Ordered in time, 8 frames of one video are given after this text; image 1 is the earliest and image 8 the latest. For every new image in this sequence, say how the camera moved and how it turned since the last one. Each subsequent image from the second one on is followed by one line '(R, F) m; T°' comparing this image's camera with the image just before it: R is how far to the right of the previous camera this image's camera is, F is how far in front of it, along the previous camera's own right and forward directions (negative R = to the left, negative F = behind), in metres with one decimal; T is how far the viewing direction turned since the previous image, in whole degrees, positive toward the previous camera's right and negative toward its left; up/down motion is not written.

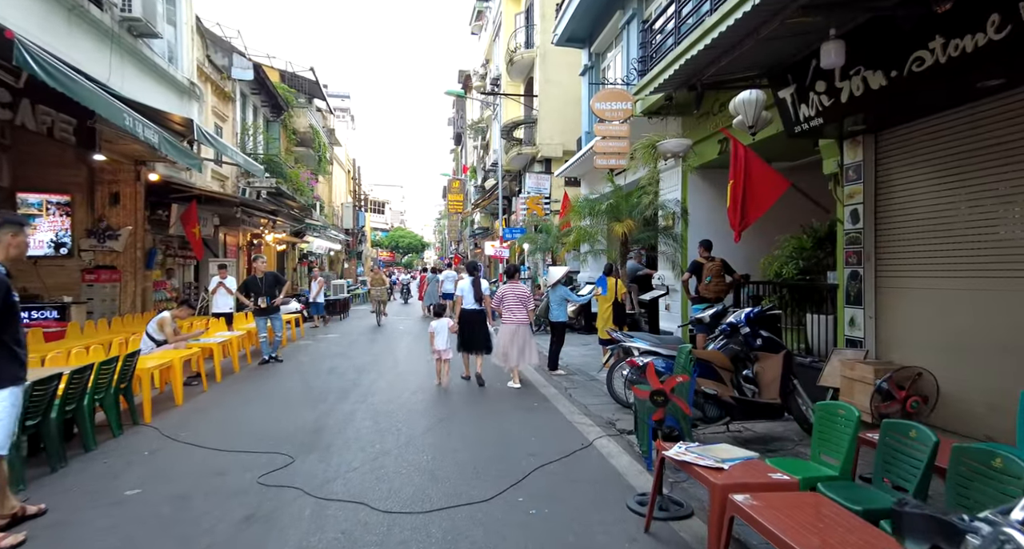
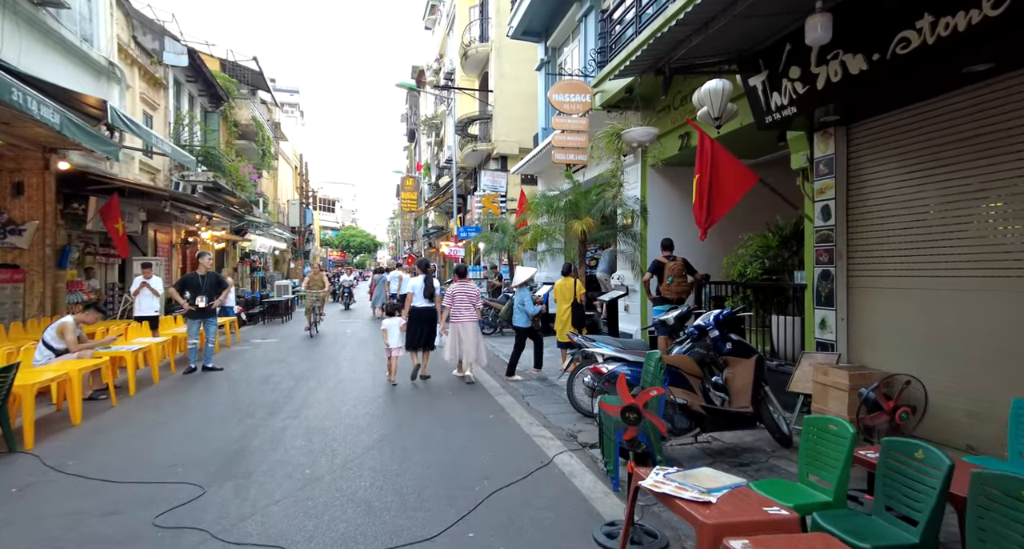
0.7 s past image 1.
(0.0, +0.6) m; +4°
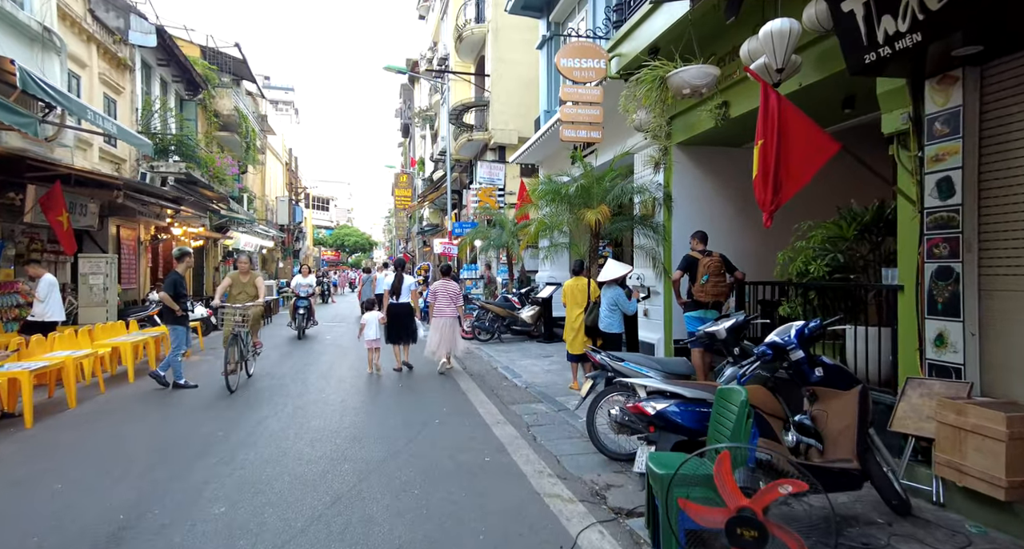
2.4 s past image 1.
(-0.1, +1.6) m; 0°
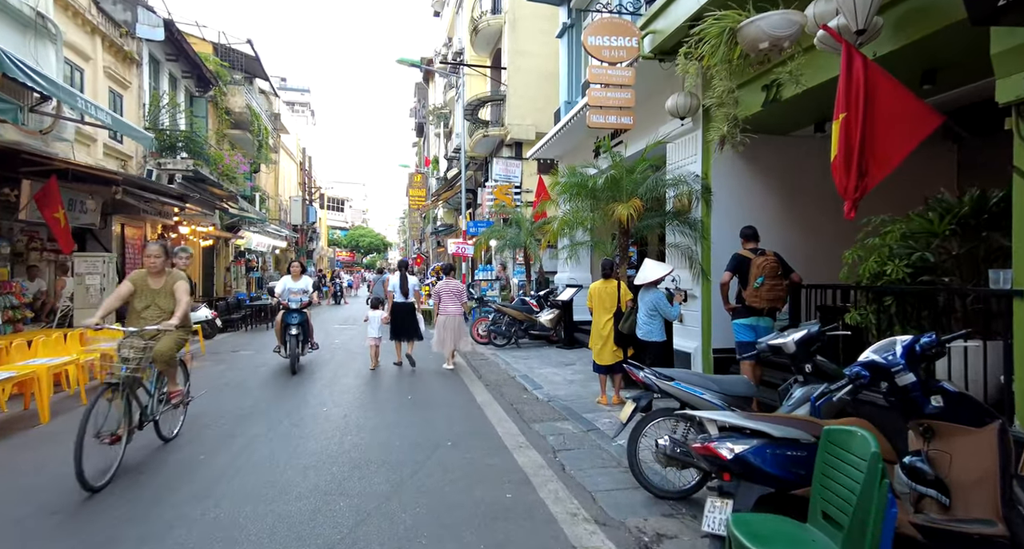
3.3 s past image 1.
(-0.1, +0.8) m; -1°
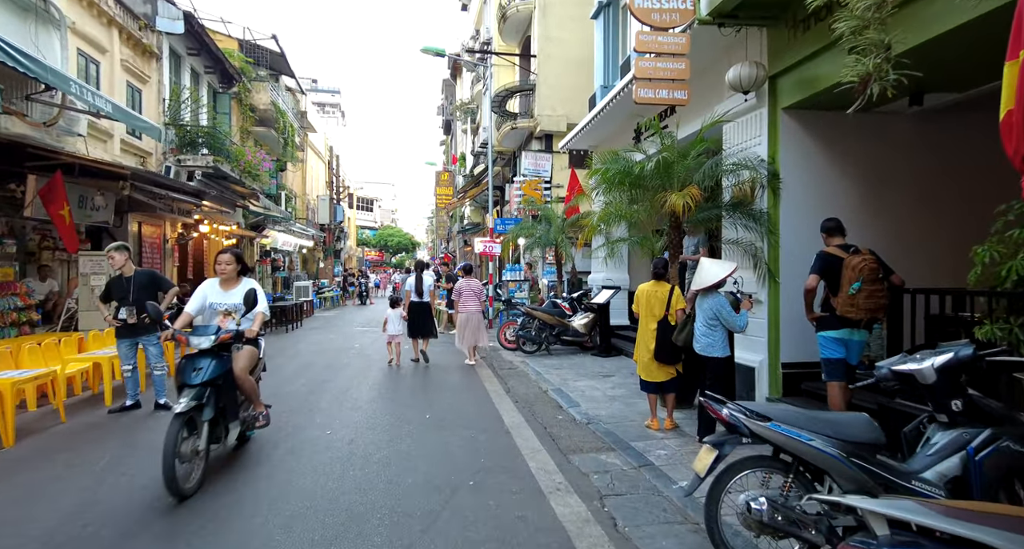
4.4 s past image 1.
(-0.1, +1.0) m; -3°
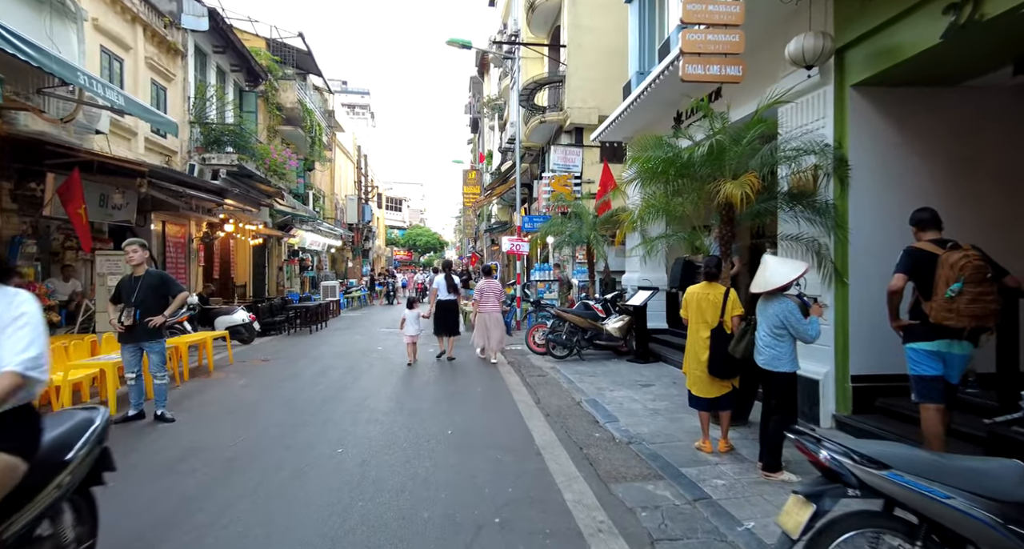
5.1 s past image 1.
(0.0, +0.7) m; -3°
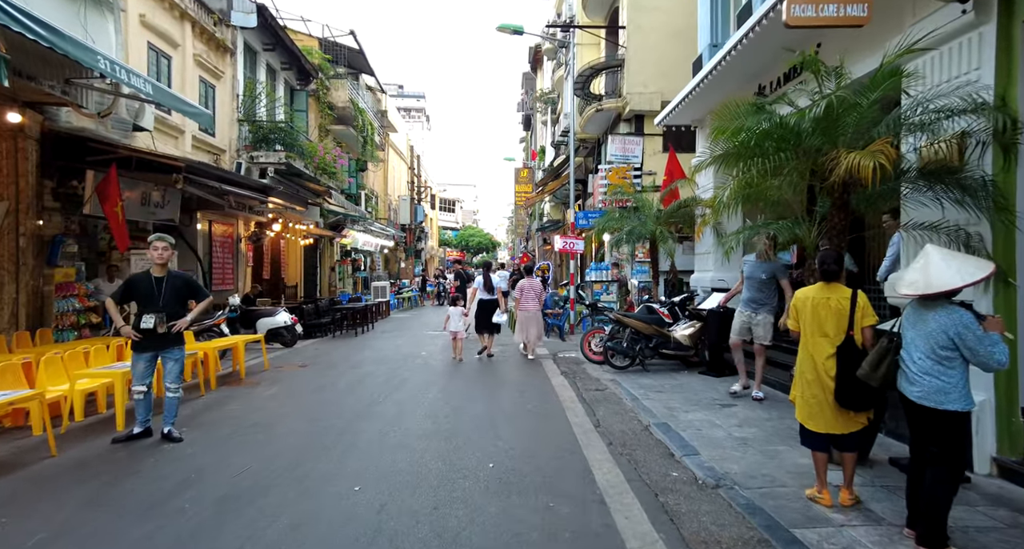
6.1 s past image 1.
(0.0, +1.1) m; -5°
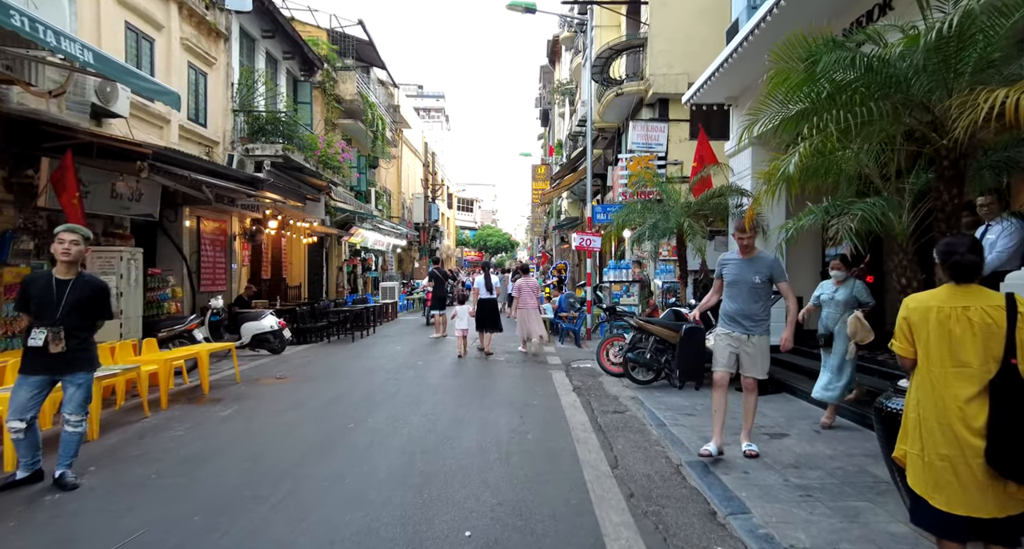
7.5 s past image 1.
(+0.2, +1.4) m; -2°
